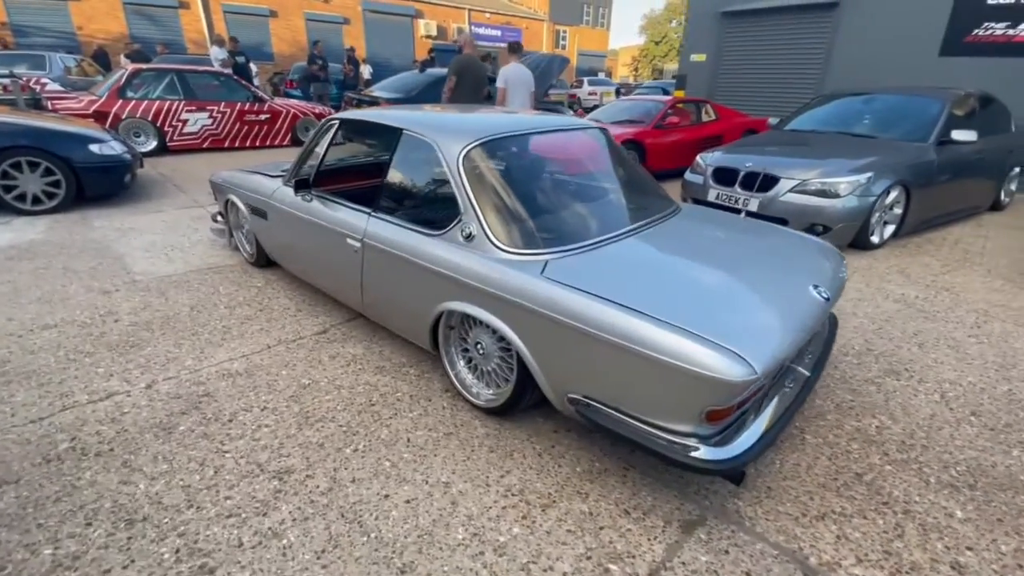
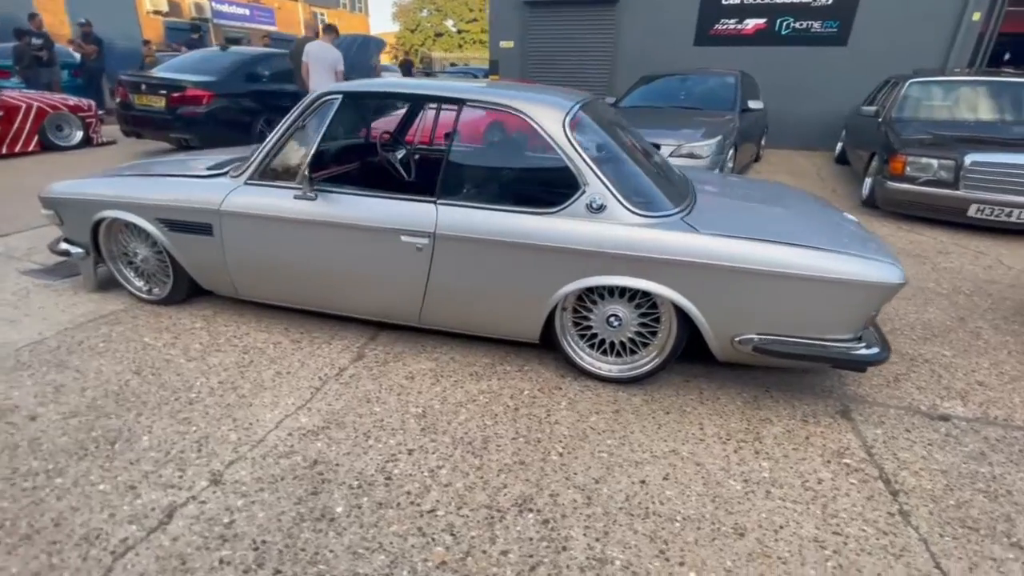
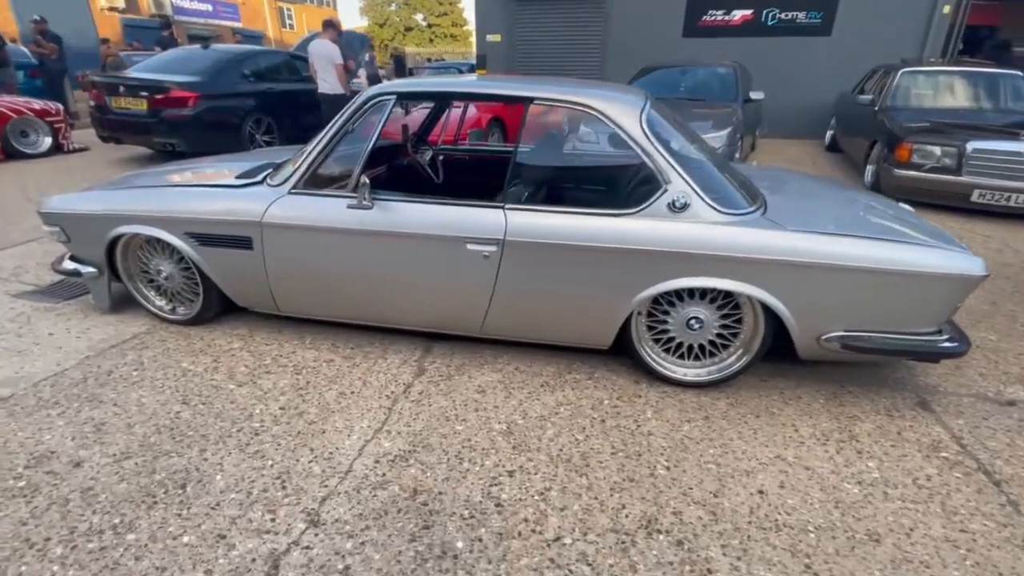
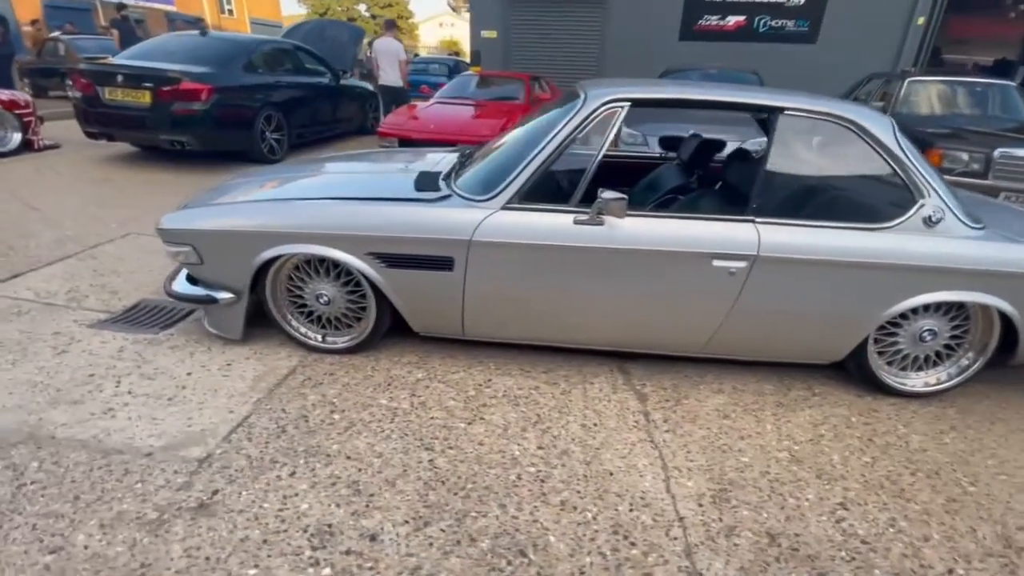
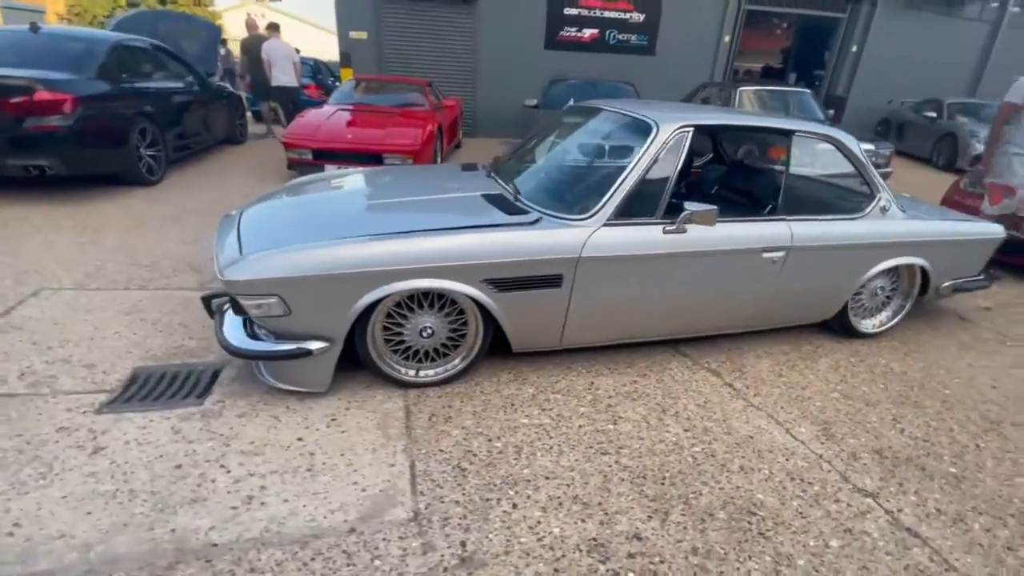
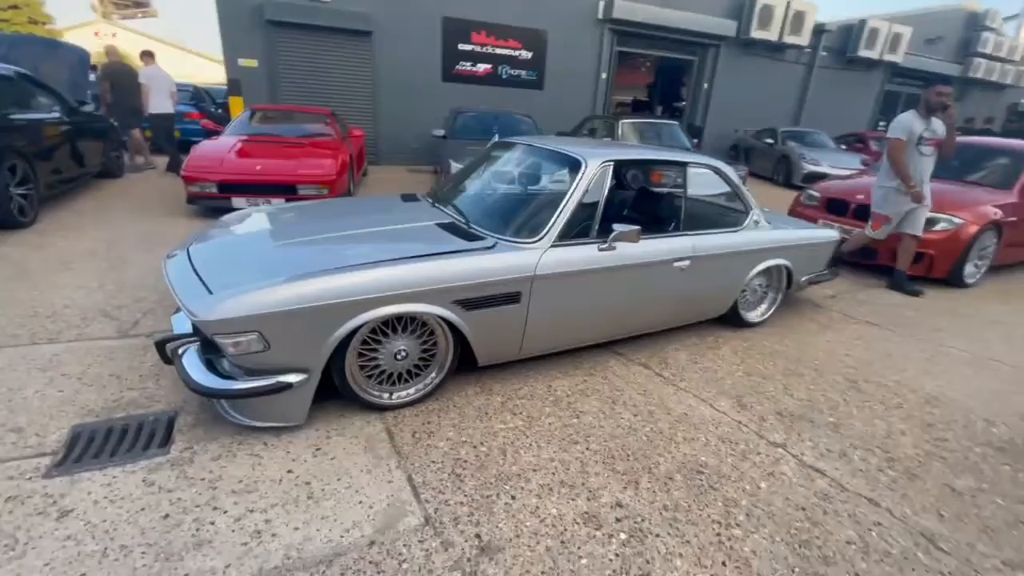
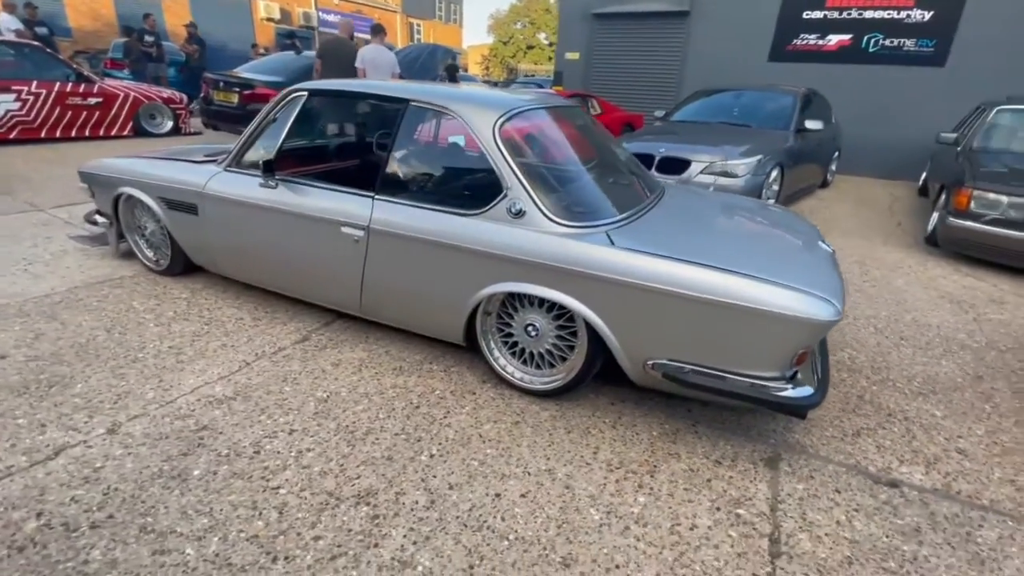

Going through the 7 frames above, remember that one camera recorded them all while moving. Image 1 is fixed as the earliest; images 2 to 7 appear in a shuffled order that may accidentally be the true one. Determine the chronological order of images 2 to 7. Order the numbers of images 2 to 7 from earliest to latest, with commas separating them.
7, 2, 3, 4, 5, 6
